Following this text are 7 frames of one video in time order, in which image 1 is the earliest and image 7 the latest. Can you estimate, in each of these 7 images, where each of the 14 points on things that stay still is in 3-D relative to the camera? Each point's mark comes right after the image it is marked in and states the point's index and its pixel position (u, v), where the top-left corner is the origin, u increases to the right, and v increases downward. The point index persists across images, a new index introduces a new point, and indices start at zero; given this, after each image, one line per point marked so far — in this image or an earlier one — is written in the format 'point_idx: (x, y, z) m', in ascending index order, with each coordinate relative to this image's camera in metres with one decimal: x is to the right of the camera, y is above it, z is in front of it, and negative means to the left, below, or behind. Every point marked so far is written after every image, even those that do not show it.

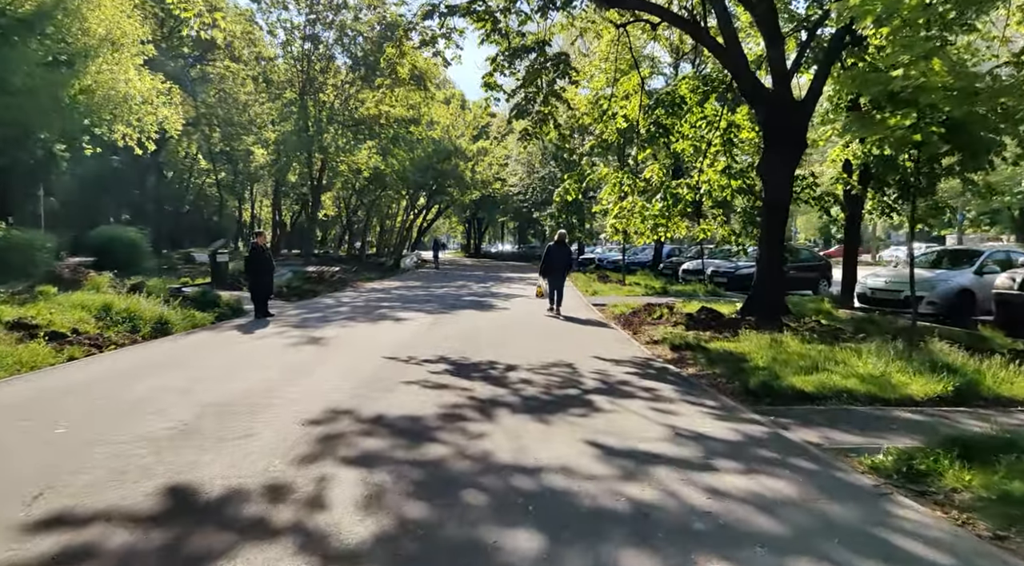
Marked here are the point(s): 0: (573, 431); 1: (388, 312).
0: (+0.5, -1.1, +5.7) m
1: (-2.6, -0.6, +15.9) m
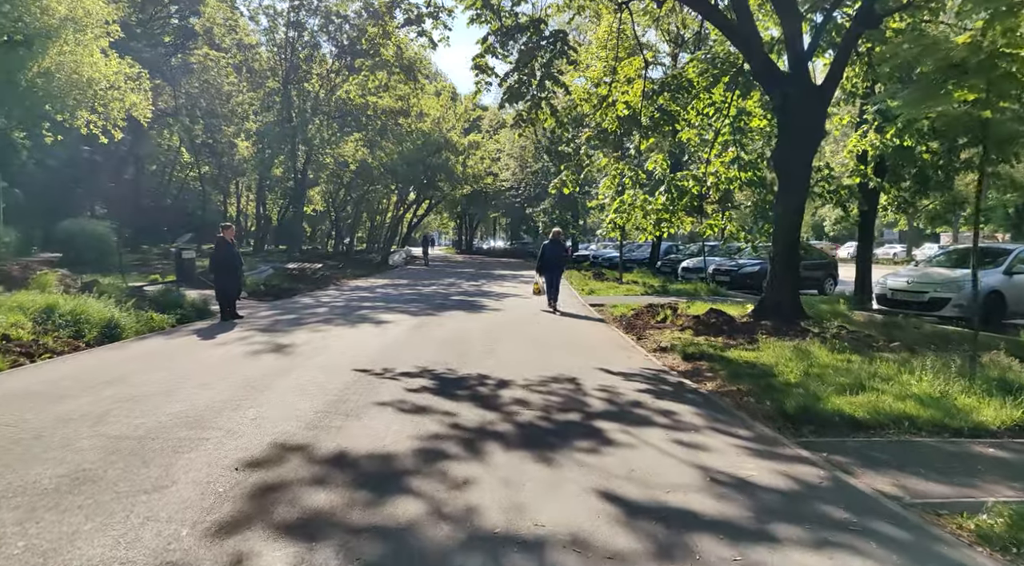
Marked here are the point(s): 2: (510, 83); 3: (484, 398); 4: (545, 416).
0: (+0.4, -1.1, +4.5) m
1: (-2.8, -0.6, +14.7) m
2: (0.0, +3.5, +13.4) m
3: (-0.2, -1.0, +6.8) m
4: (+0.3, -1.1, +6.1) m
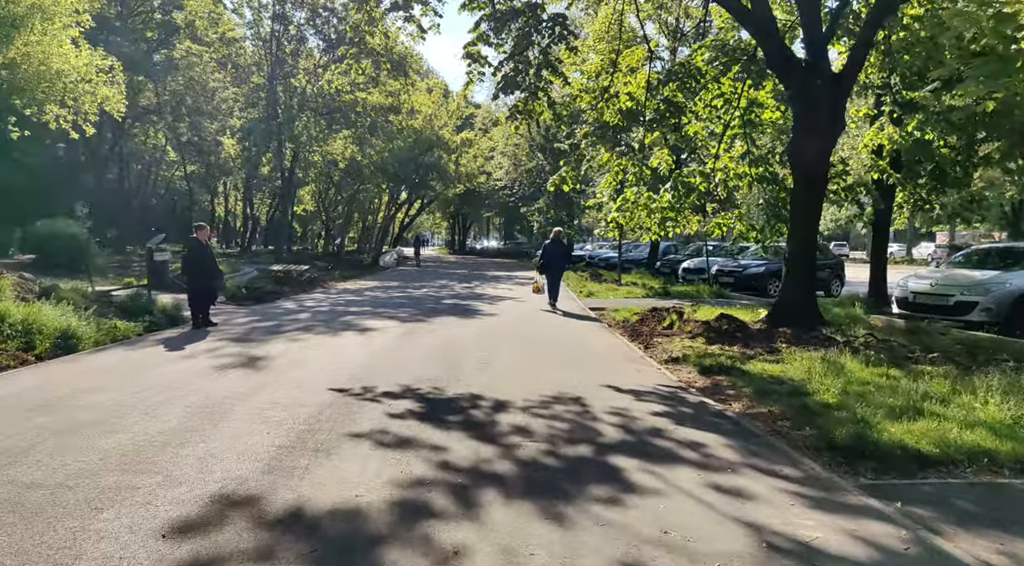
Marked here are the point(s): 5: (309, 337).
0: (+0.4, -1.2, +3.5) m
1: (-2.9, -0.7, +13.7) m
2: (-0.1, +3.5, +12.4) m
3: (-0.3, -1.1, +5.8) m
4: (+0.3, -1.1, +5.1) m
5: (-3.0, -0.8, +11.3) m
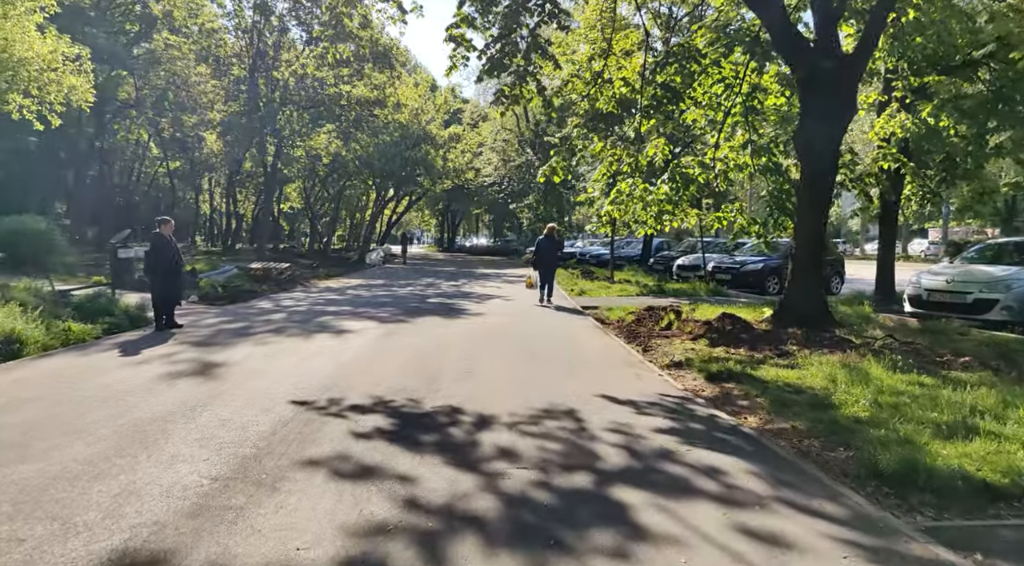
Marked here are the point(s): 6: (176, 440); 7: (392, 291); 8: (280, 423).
0: (+0.4, -1.2, +2.7) m
1: (-3.1, -0.6, +12.8) m
2: (-0.3, +3.5, +11.6) m
3: (-0.4, -1.1, +5.0) m
4: (+0.2, -1.1, +4.3) m
5: (-3.2, -0.8, +10.5) m
6: (-2.2, -1.0, +5.0) m
7: (-3.1, -0.2, +19.8) m
8: (-1.7, -1.0, +5.6) m
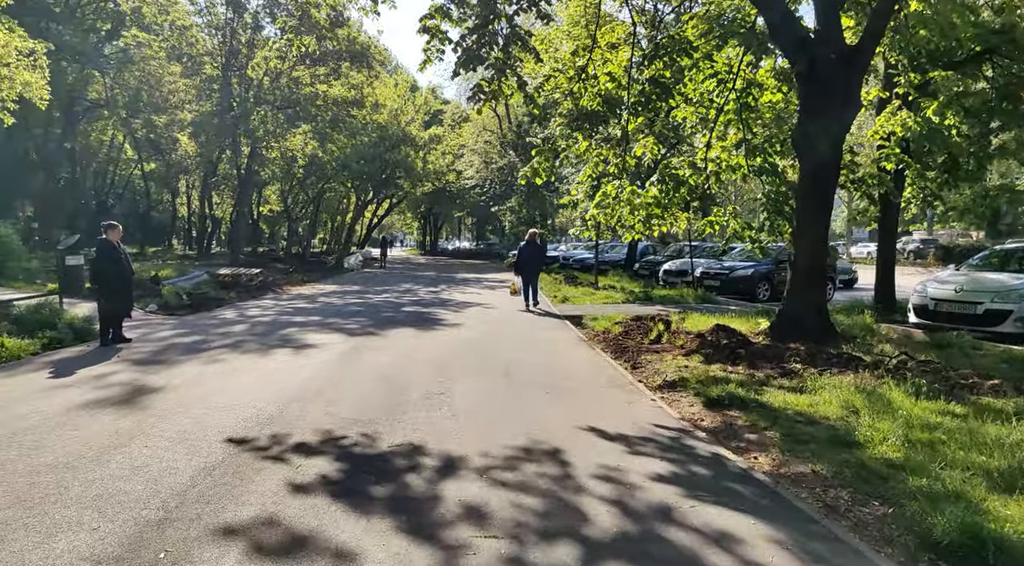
0: (+0.2, -1.3, +1.8) m
1: (-3.4, -0.8, +11.9) m
2: (-0.6, +3.4, +10.7) m
3: (-0.5, -1.2, +4.1) m
4: (0.0, -1.2, +3.4) m
5: (-3.5, -0.9, +9.5) m
6: (-2.4, -1.2, +4.1) m
7: (-3.6, -0.4, +18.9) m
8: (-1.9, -1.1, +4.6) m
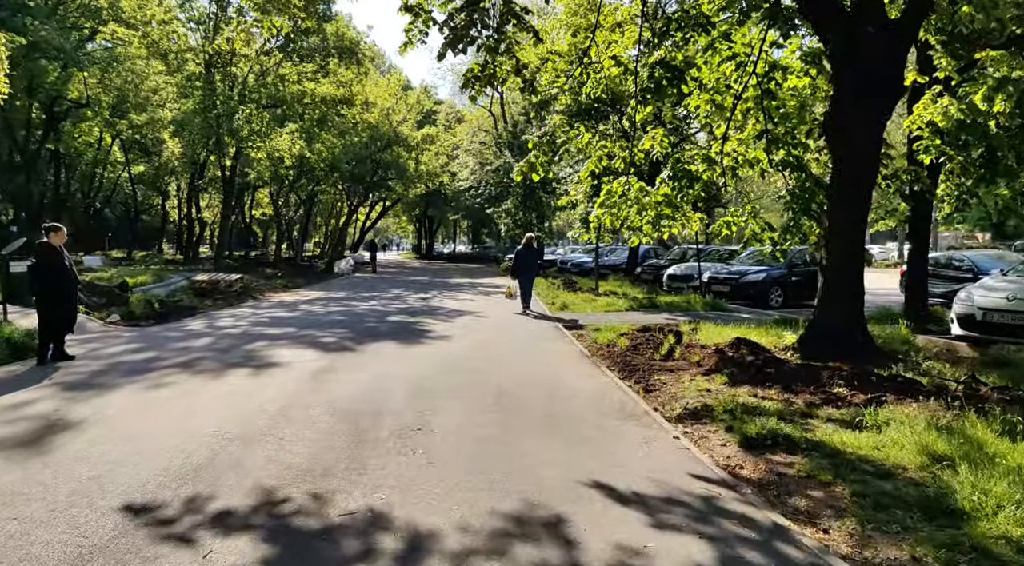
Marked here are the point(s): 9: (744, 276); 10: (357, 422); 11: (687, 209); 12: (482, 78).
0: (+0.2, -1.4, +0.6) m
1: (-3.5, -0.9, +10.6) m
2: (-0.7, +3.3, +9.4) m
3: (-0.6, -1.3, +2.8) m
4: (0.0, -1.3, +2.1) m
5: (-3.6, -1.0, +8.2) m
6: (-2.5, -1.2, +2.8) m
7: (-3.7, -0.5, +17.6) m
8: (-1.9, -1.2, +3.4) m
9: (+5.5, +0.1, +17.9) m
10: (-1.2, -1.2, +6.1) m
11: (+2.6, +1.1, +11.2) m
12: (-0.4, +2.8, +10.2) m
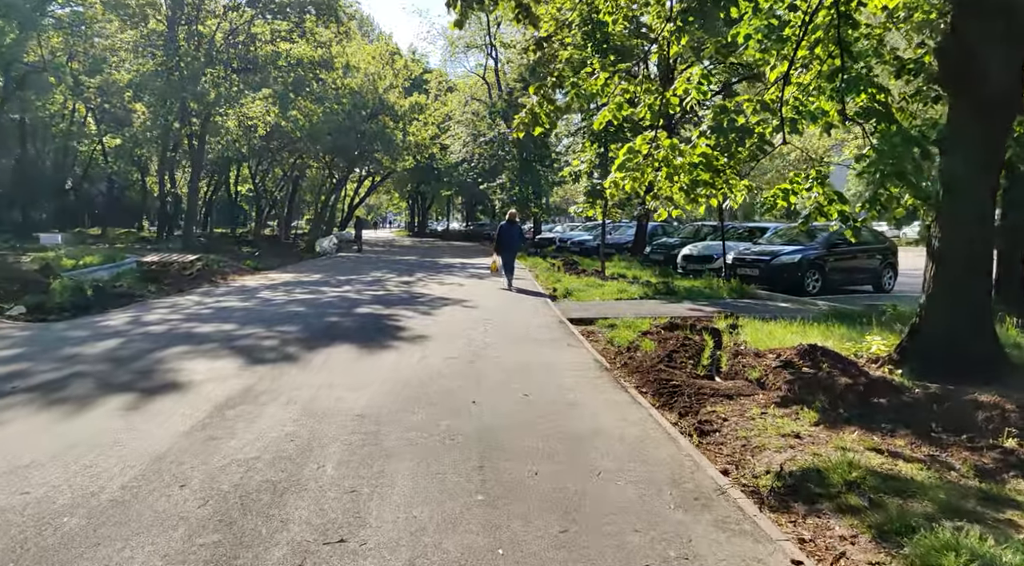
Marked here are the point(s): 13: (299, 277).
0: (+0.2, -1.5, -1.9) m
1: (-3.6, -0.8, +8.0) m
2: (-0.8, +3.3, +6.8) m
3: (-0.6, -1.4, +0.3) m
4: (0.0, -1.4, -0.4) m
5: (-3.6, -1.0, +5.7) m
6: (-2.5, -1.3, +0.3) m
7: (-3.8, -0.2, +15.0) m
8: (-2.0, -1.3, +0.8) m
9: (+5.4, +0.5, +15.4) m
10: (-1.3, -1.2, +3.6) m
11: (+2.5, +1.2, +8.6) m
12: (-0.5, +2.9, +7.6) m
13: (-5.5, +0.1, +19.4) m
